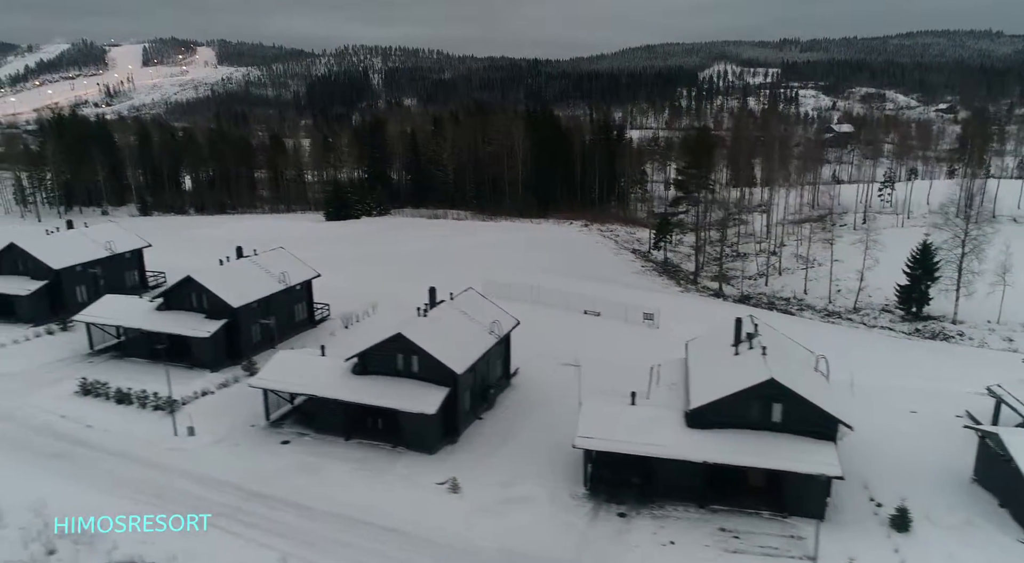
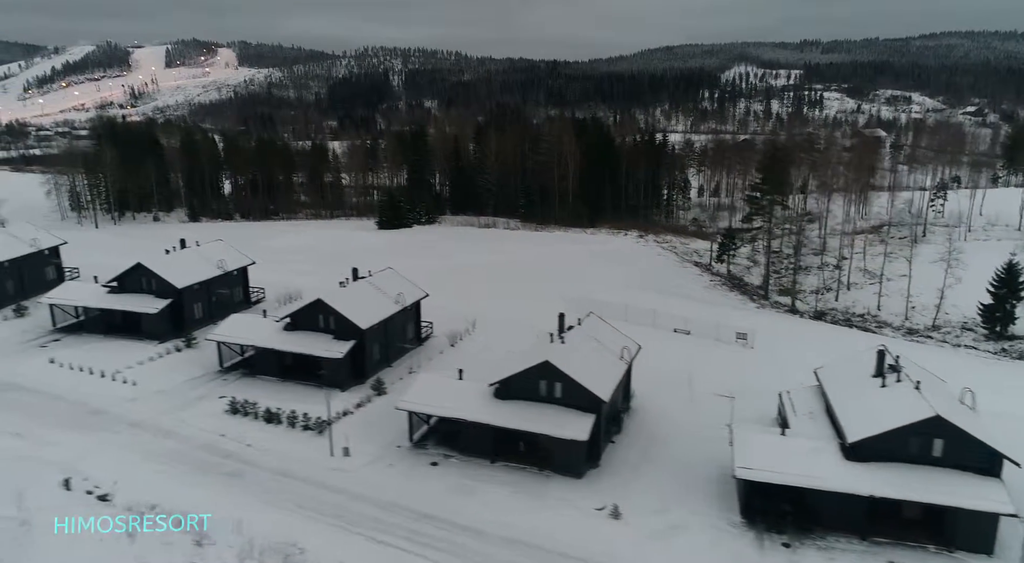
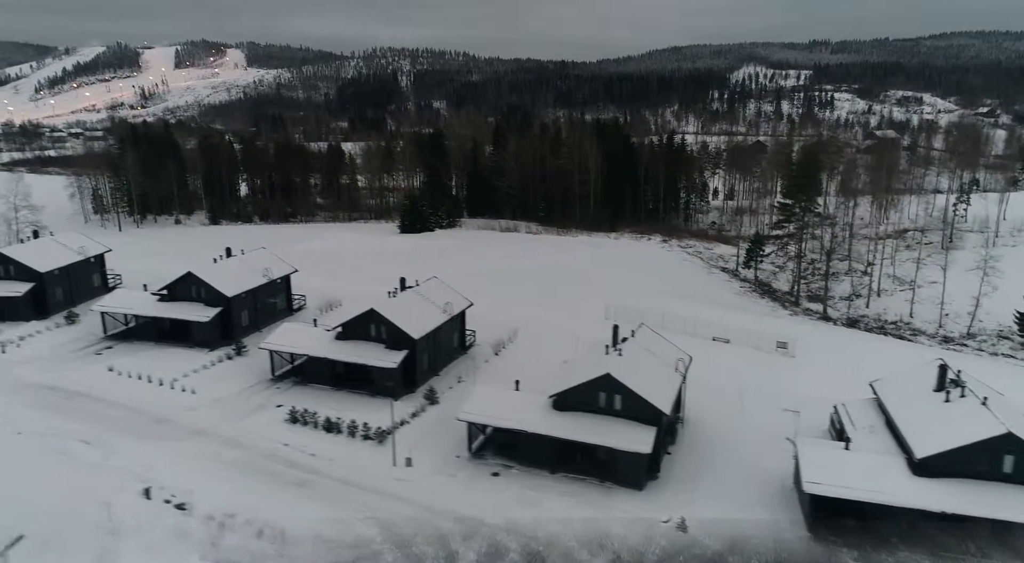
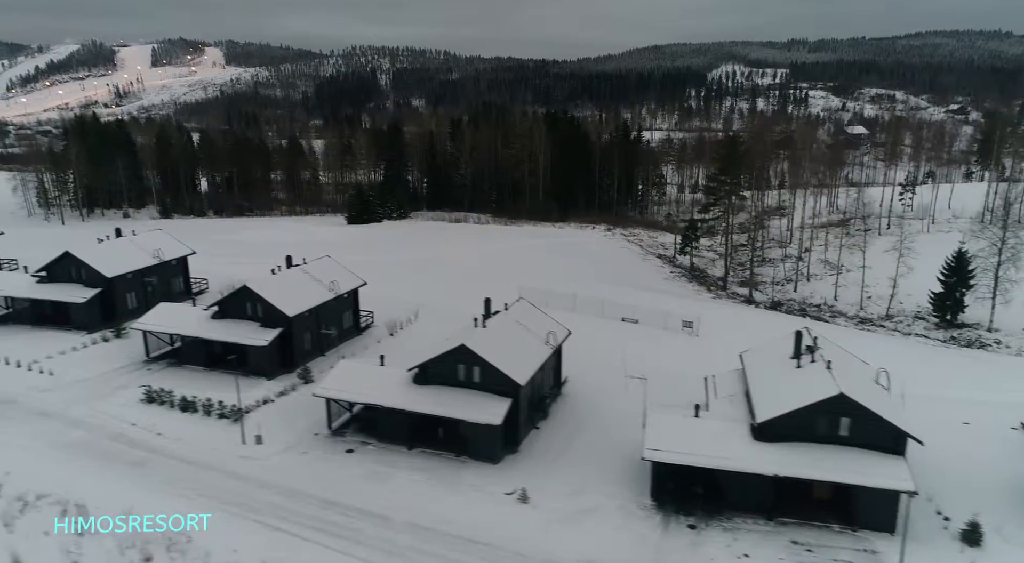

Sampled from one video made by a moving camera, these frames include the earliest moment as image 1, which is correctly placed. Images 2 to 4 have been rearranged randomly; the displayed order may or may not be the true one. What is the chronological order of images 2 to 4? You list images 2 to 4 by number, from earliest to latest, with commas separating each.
4, 2, 3
